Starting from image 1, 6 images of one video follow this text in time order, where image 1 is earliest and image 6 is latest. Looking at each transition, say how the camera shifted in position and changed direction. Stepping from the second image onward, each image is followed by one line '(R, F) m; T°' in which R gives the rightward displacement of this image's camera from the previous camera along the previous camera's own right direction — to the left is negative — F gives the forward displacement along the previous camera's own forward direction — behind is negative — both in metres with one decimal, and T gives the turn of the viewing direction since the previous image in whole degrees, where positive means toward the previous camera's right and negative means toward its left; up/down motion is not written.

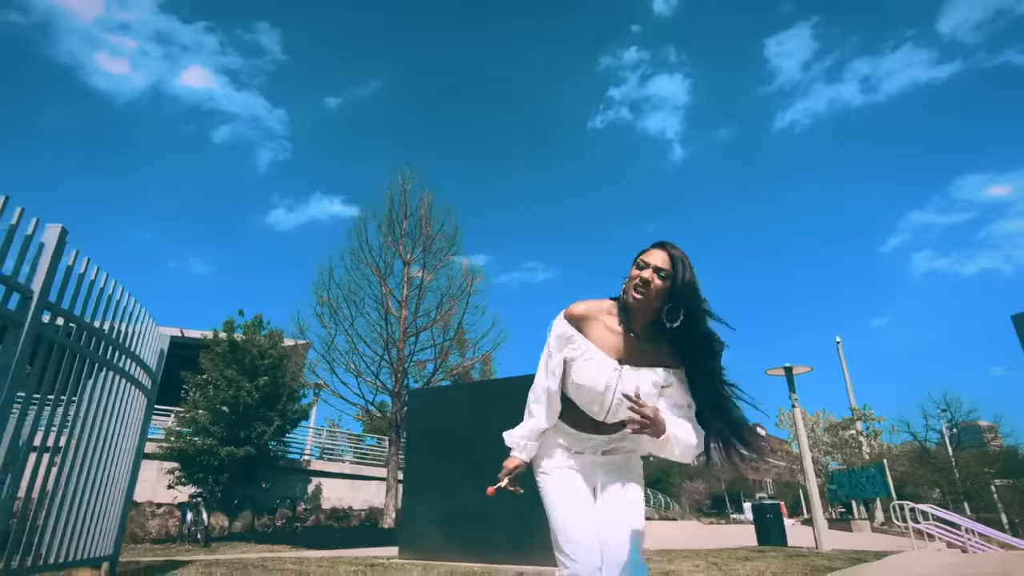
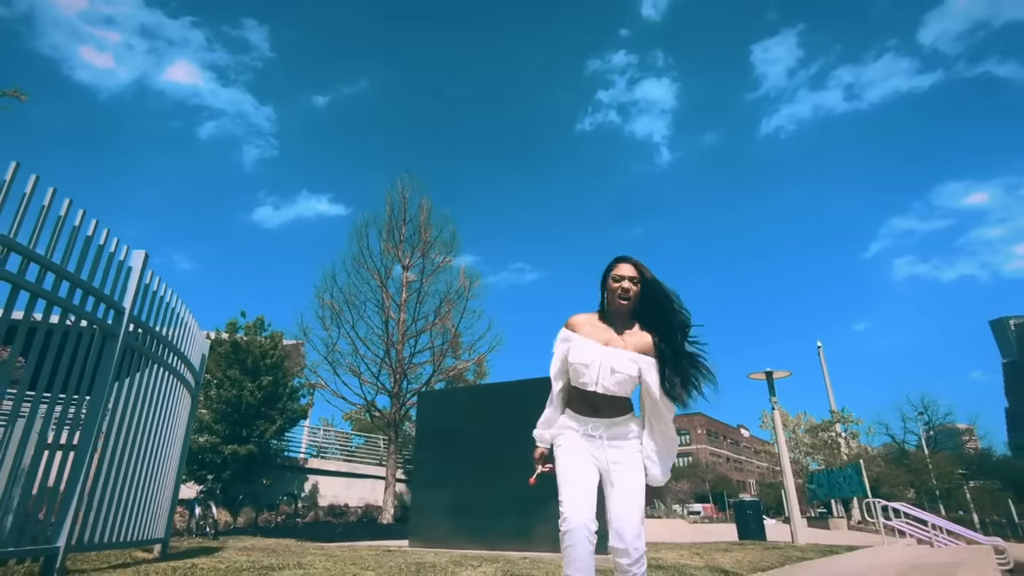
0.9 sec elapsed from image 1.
(-0.2, -0.7) m; +1°
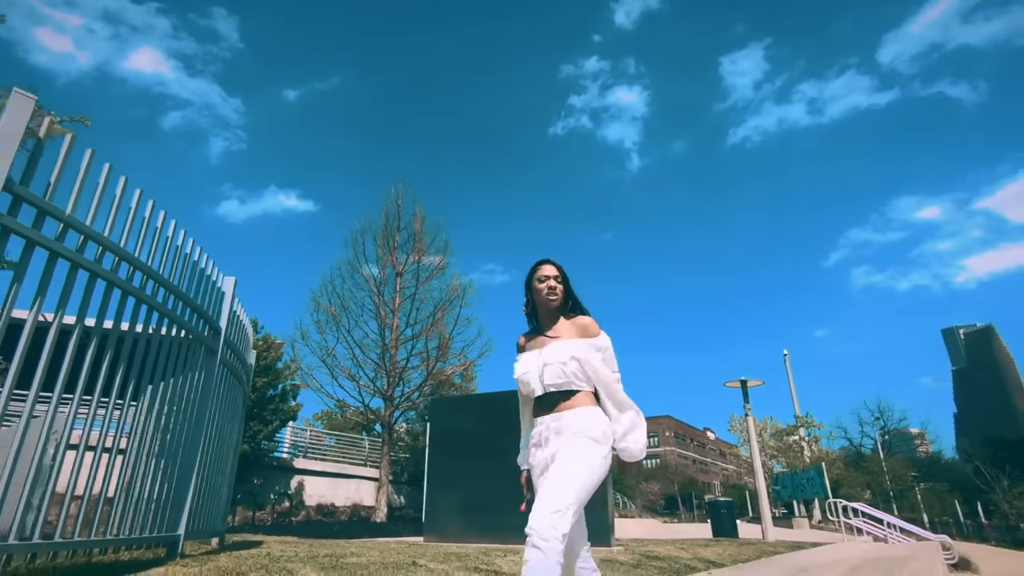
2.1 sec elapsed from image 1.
(-0.7, -0.7) m; +3°
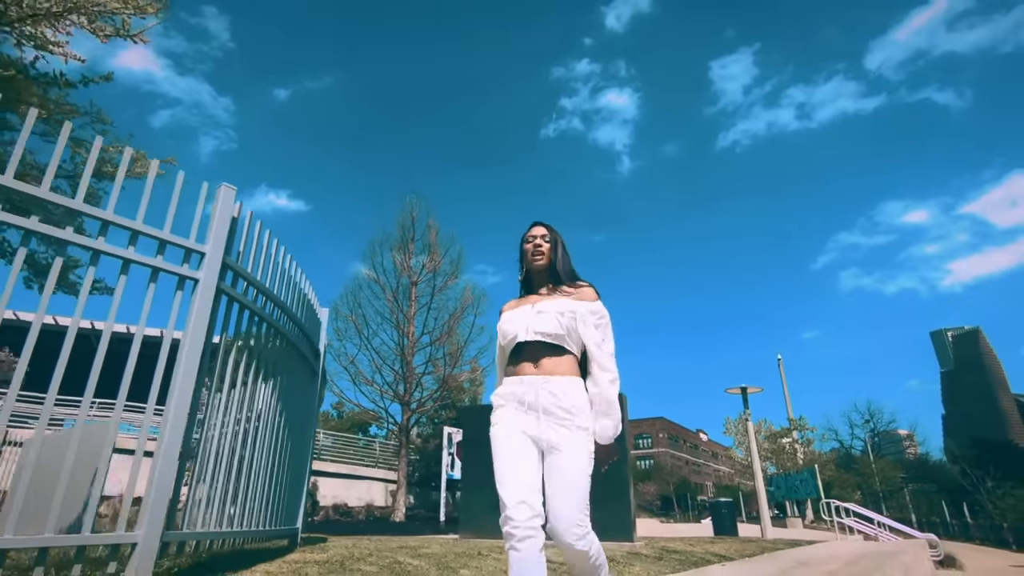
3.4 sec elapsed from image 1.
(-0.7, -0.8) m; +1°
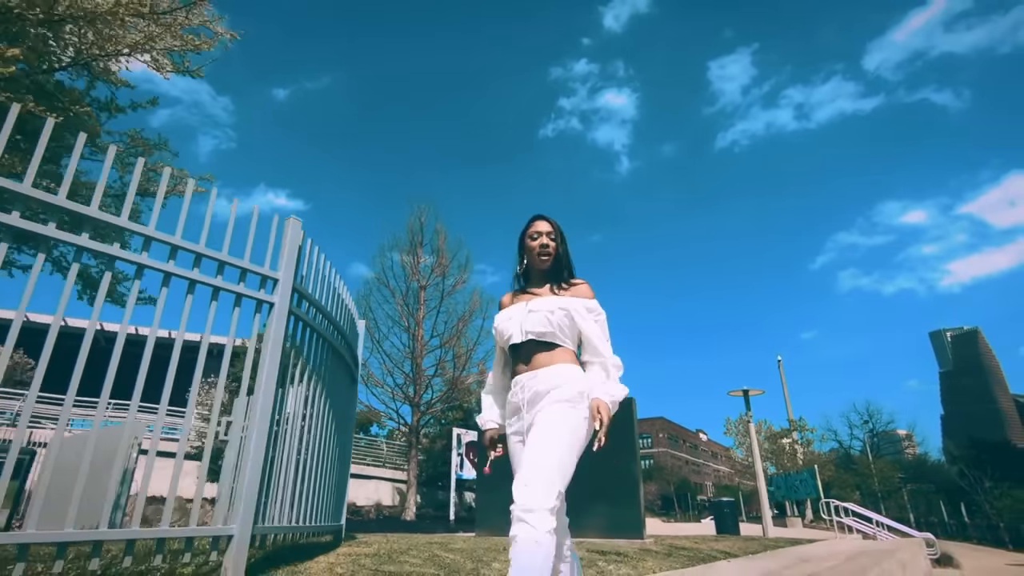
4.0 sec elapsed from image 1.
(-0.3, -0.4) m; 0°
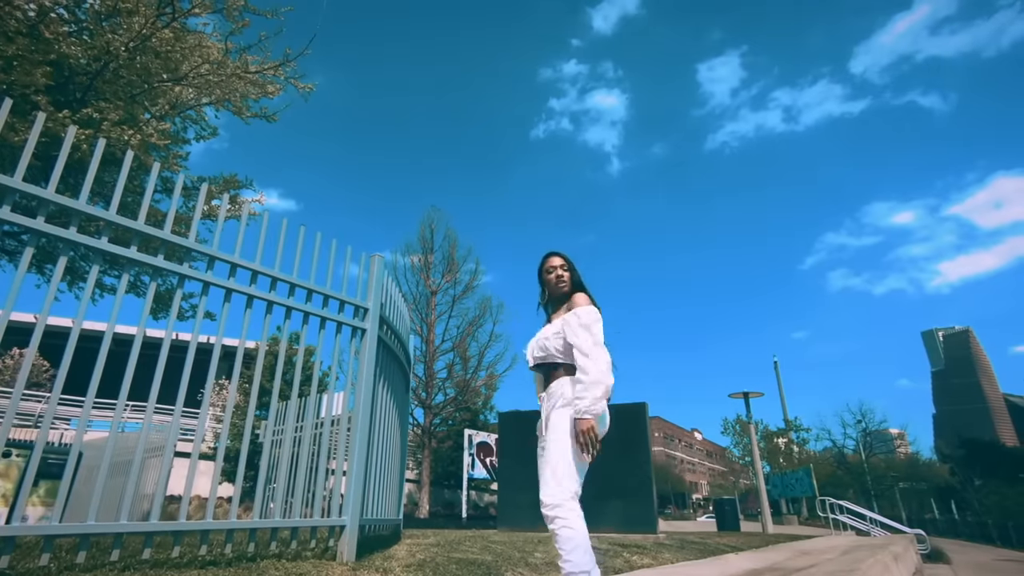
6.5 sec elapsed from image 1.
(-0.5, -0.7) m; +1°
